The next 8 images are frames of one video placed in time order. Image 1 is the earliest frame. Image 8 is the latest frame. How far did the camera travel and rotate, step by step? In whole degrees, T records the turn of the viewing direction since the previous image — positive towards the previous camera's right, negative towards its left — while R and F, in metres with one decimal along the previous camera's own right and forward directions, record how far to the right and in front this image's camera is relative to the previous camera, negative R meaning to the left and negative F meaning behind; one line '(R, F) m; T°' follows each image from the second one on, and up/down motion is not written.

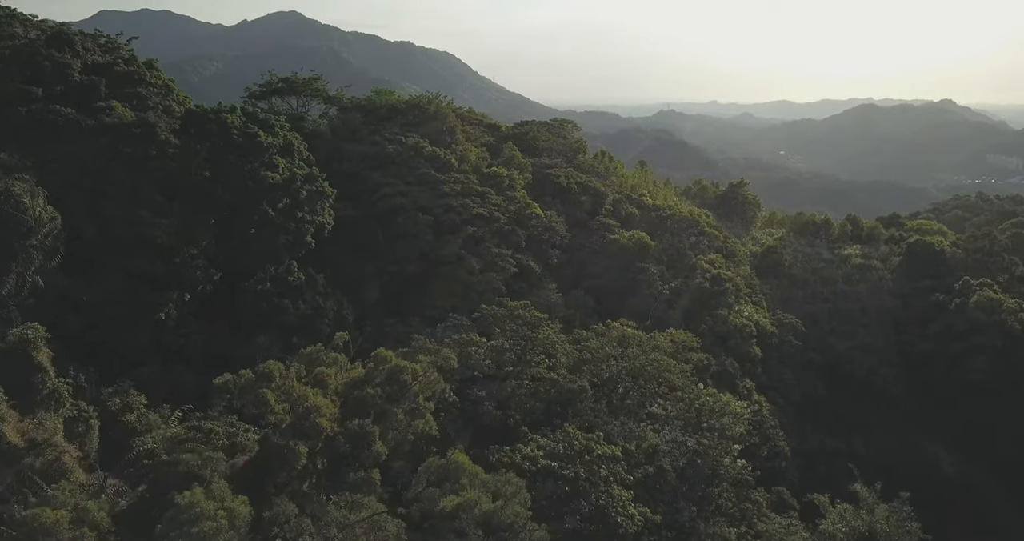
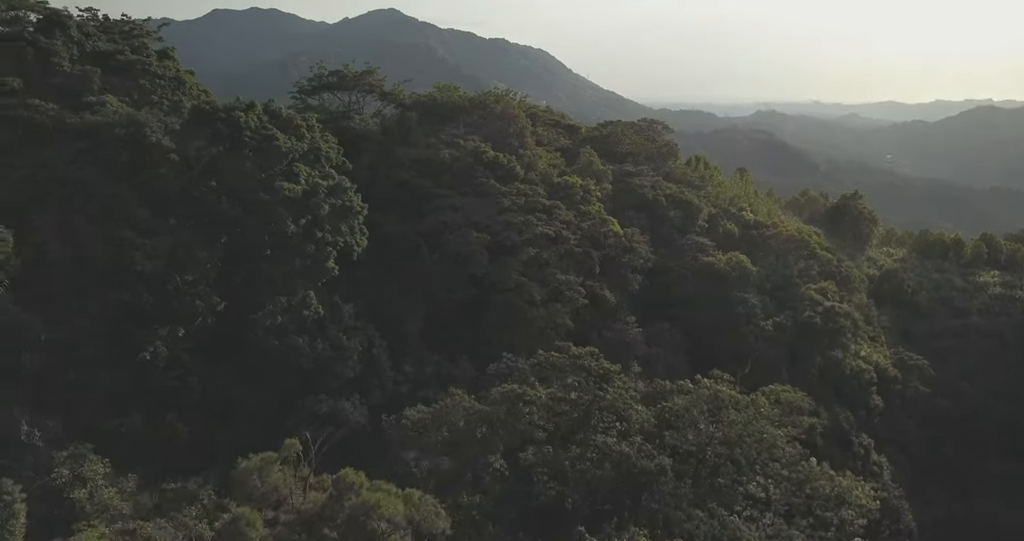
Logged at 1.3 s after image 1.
(+0.5, +4.3) m; -6°
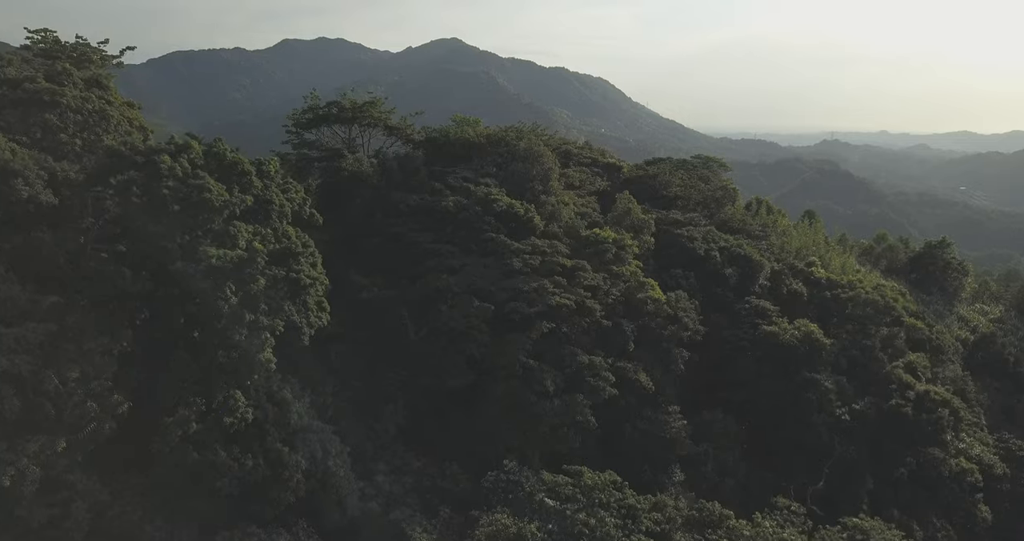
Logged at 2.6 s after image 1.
(+1.1, +4.4) m; -4°
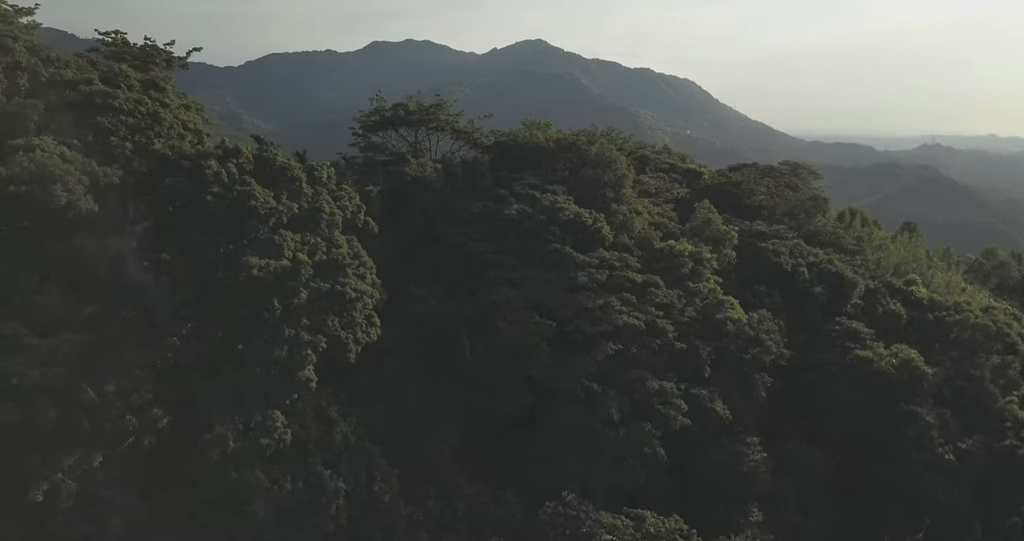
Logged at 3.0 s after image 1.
(+0.3, +1.2) m; -6°
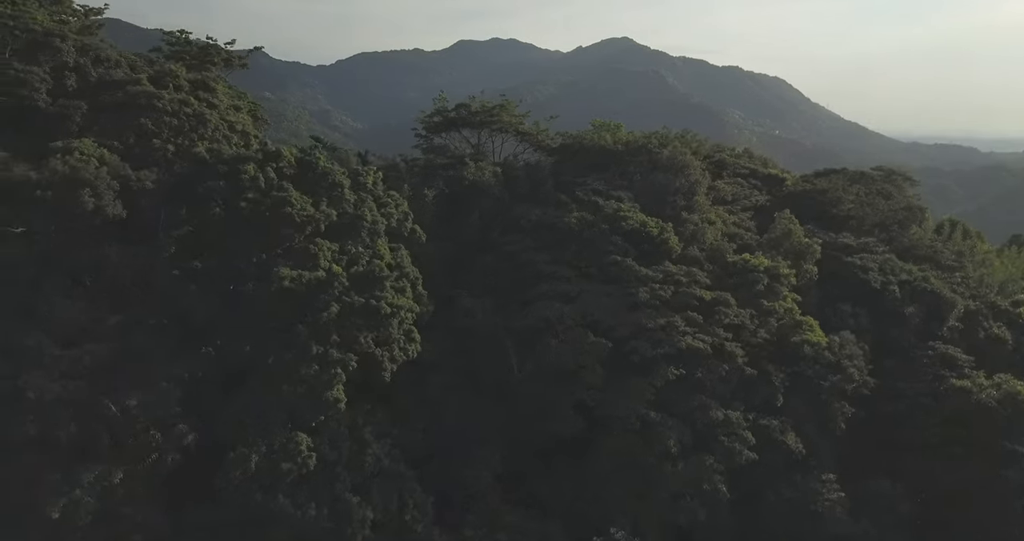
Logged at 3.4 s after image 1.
(+0.5, +1.1) m; -6°
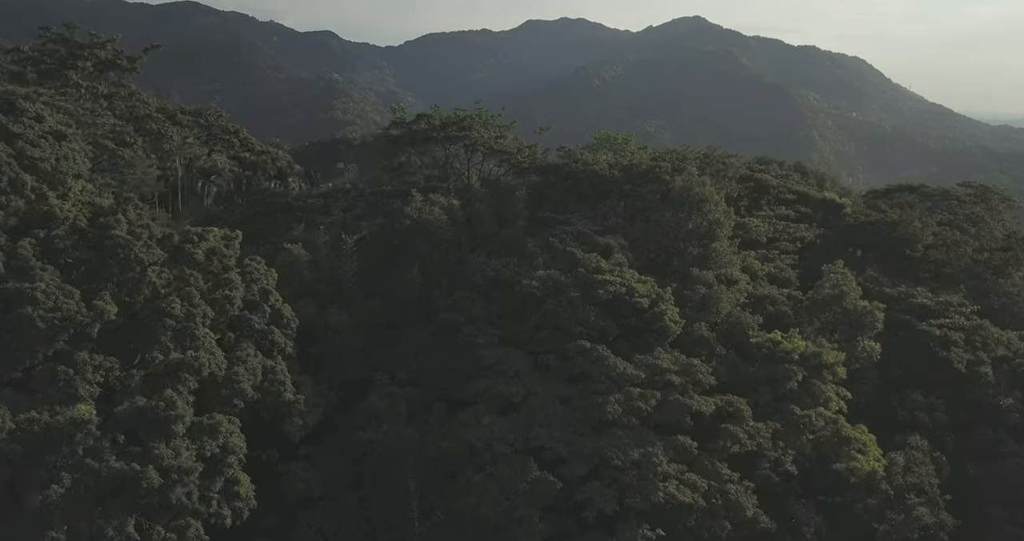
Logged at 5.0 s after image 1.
(+2.2, +4.8) m; -5°
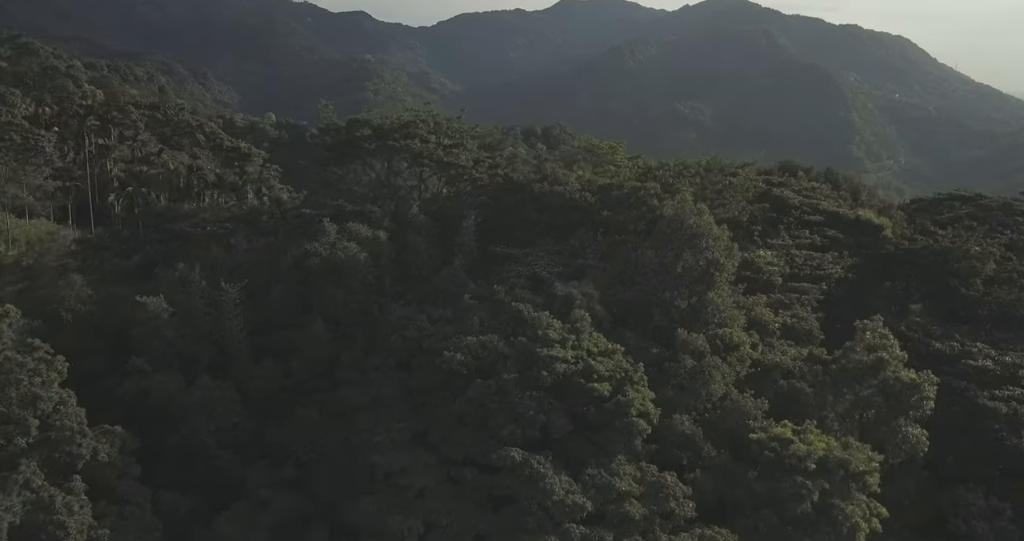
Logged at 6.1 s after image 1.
(+1.5, +3.4) m; -2°
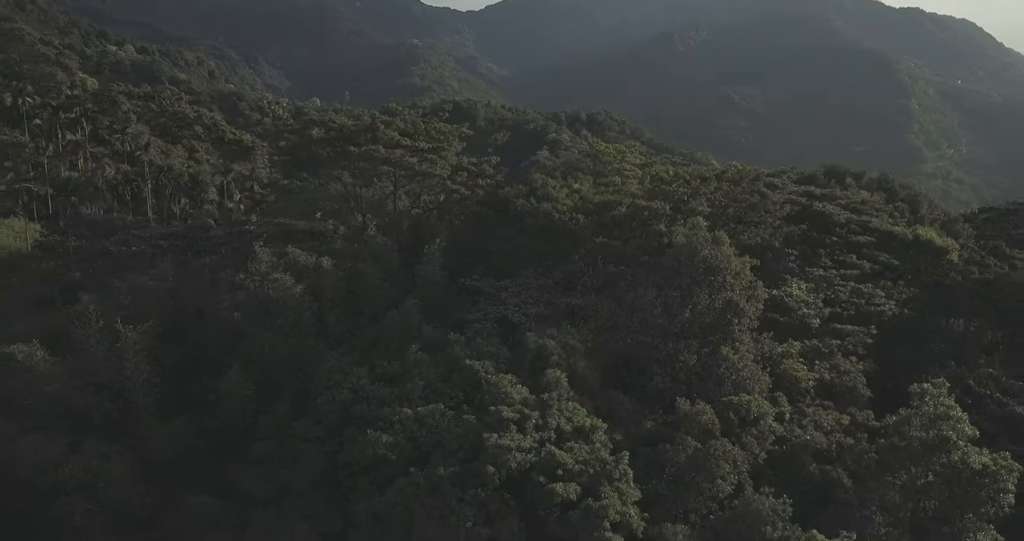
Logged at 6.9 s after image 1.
(+1.0, +2.3) m; -3°
